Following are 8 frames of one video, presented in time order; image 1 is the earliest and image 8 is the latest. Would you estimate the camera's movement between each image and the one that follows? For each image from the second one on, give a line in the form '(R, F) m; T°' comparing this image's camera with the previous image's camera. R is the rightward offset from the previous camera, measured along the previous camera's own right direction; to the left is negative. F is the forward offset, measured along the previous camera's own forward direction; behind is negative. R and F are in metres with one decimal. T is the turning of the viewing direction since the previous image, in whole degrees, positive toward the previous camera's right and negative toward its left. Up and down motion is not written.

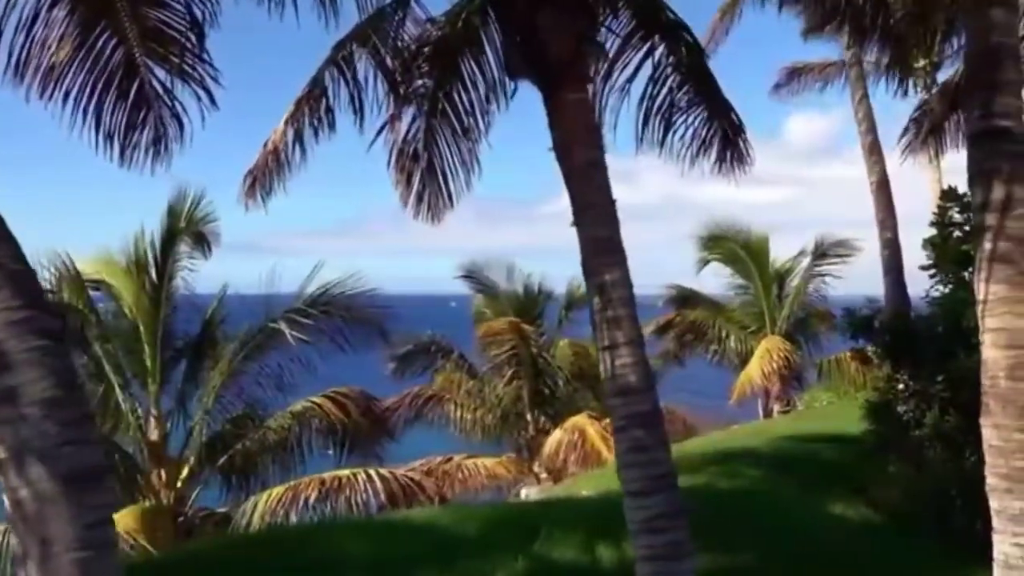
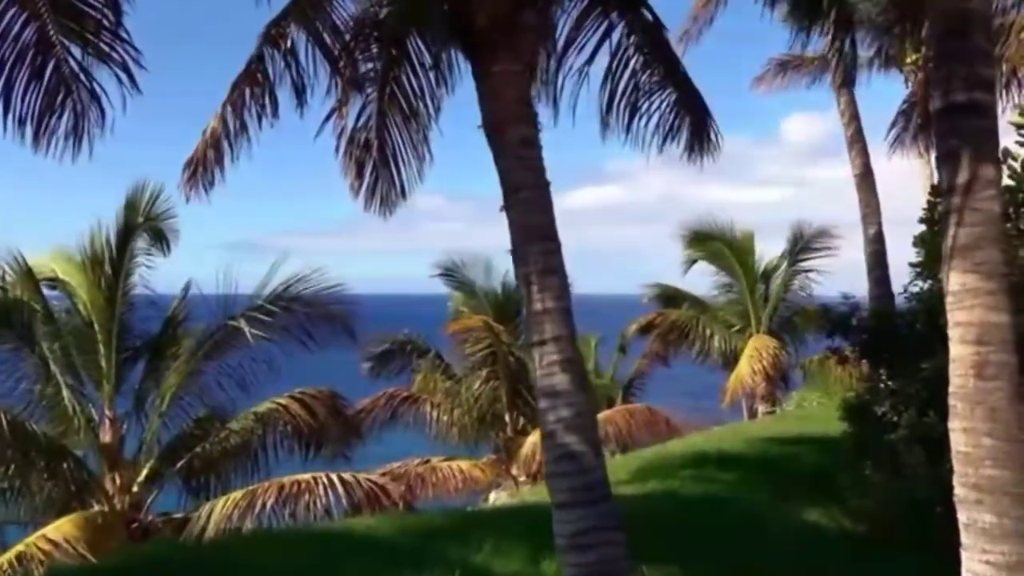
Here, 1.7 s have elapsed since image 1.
(+0.3, +0.5) m; 0°
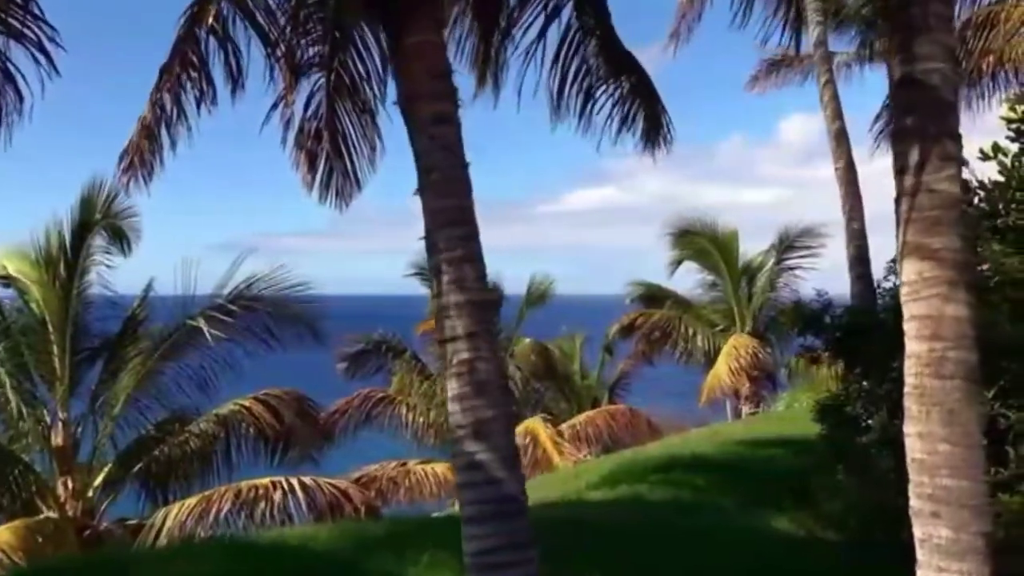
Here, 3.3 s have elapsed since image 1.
(+0.3, +0.5) m; 0°
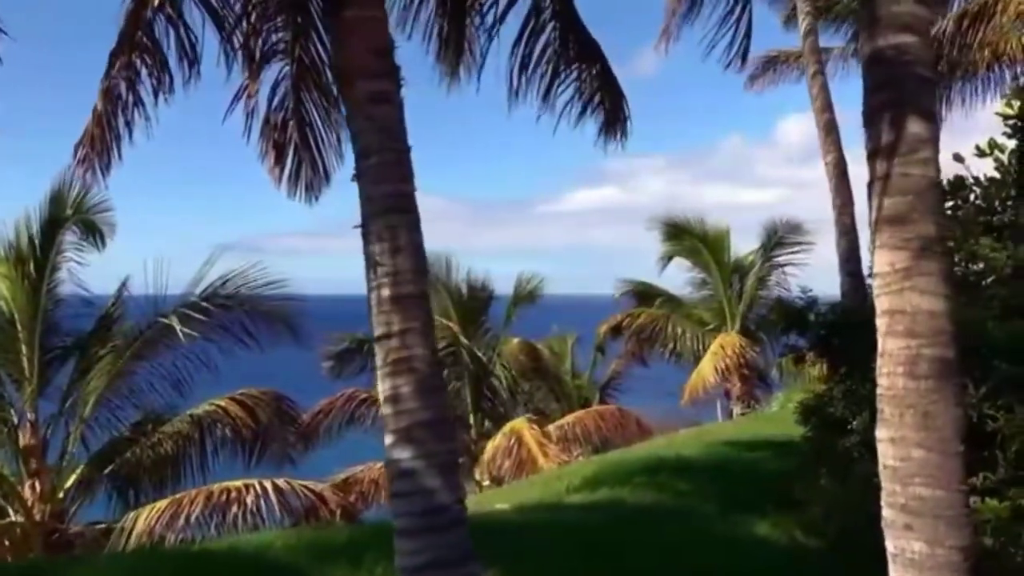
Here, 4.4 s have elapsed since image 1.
(+0.2, +0.4) m; 0°
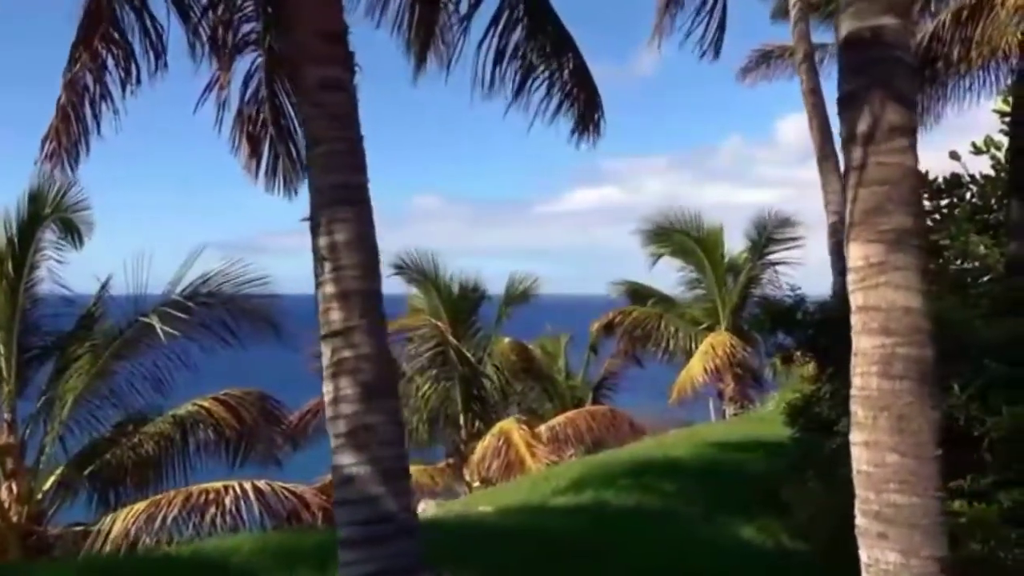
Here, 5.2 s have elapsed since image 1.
(+0.1, +0.2) m; 0°
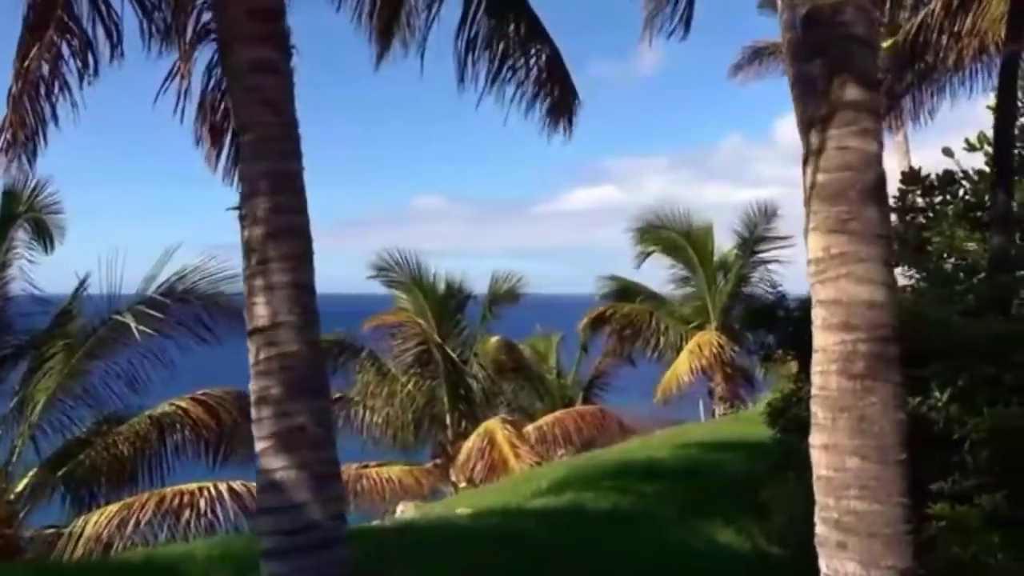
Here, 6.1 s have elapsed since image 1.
(+0.2, +0.2) m; 0°
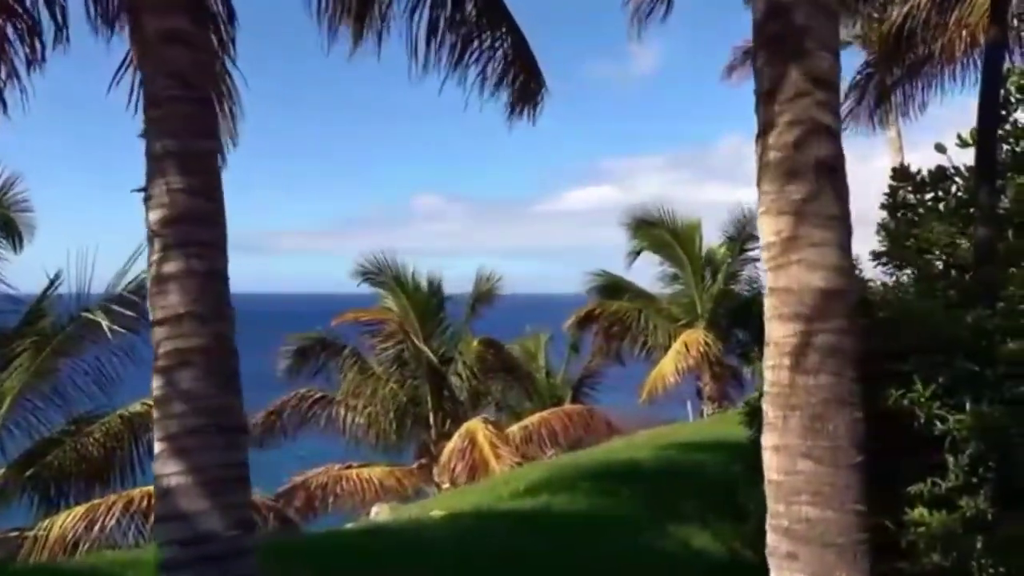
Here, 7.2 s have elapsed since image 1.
(+0.2, +0.3) m; 0°
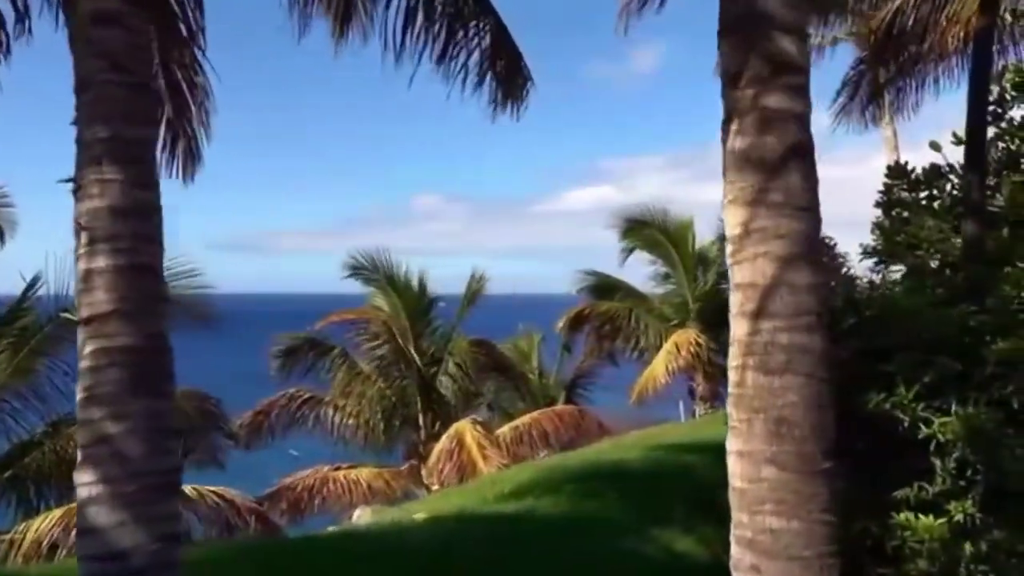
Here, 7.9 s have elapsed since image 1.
(+0.1, +0.2) m; 0°
